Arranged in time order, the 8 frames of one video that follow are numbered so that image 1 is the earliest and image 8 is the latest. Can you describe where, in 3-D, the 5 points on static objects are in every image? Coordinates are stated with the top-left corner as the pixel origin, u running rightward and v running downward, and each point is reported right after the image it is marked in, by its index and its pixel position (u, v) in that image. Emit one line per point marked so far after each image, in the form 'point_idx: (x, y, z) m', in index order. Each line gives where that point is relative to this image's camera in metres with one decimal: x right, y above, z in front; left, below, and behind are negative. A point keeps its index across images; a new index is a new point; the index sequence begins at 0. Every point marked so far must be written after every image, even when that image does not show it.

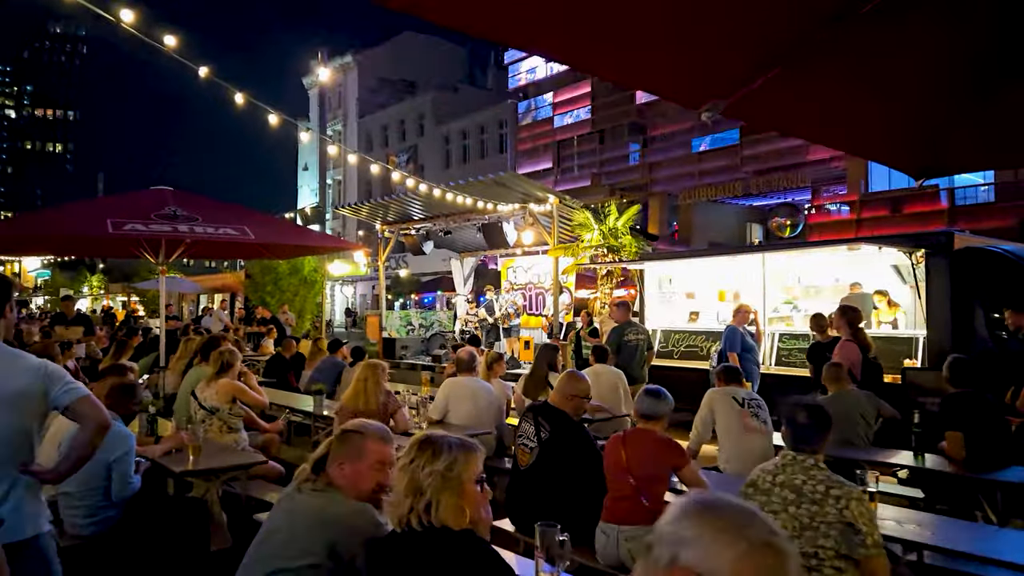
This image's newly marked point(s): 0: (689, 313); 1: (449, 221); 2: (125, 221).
0: (+3.1, -0.4, +11.9) m
1: (-1.5, +1.6, +16.9) m
2: (-4.6, +0.8, +8.4) m
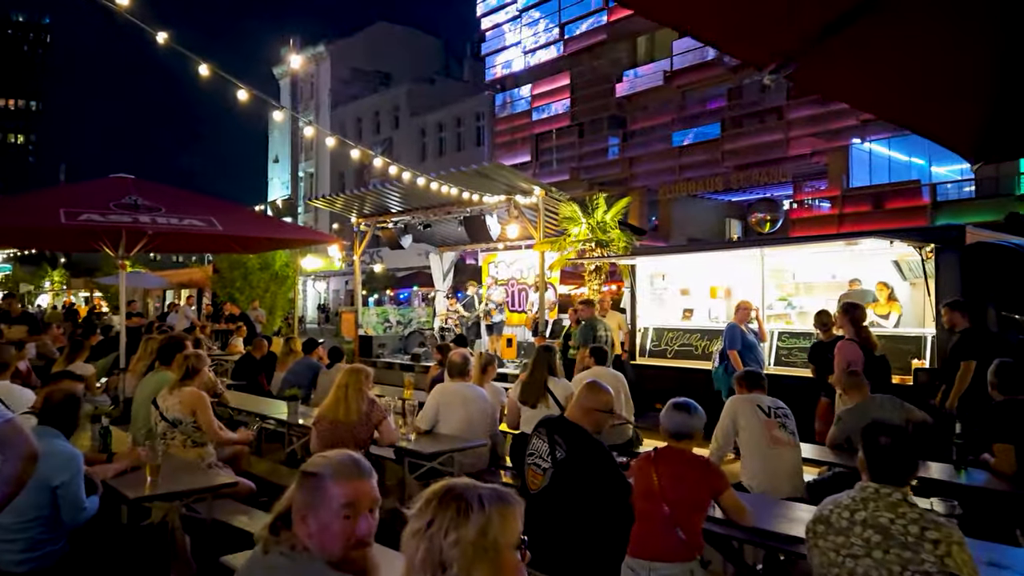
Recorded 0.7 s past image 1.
0: (+2.8, -0.4, +11.5) m
1: (-1.9, +1.7, +16.3) m
2: (-4.7, +0.8, +7.7) m
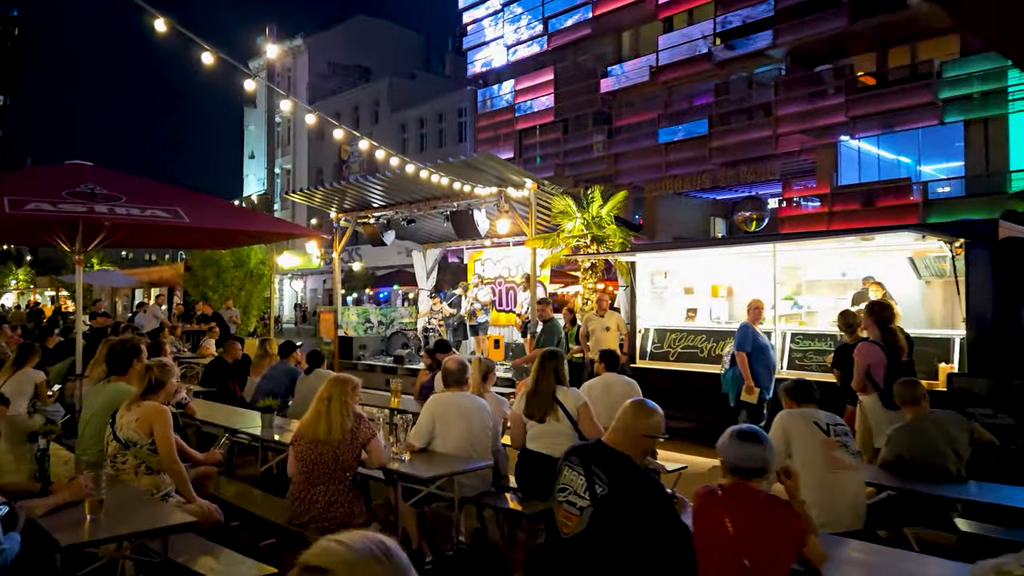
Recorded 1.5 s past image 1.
0: (+2.7, -0.4, +10.9) m
1: (-2.2, +1.7, +15.5) m
2: (-4.7, +0.9, +6.8) m
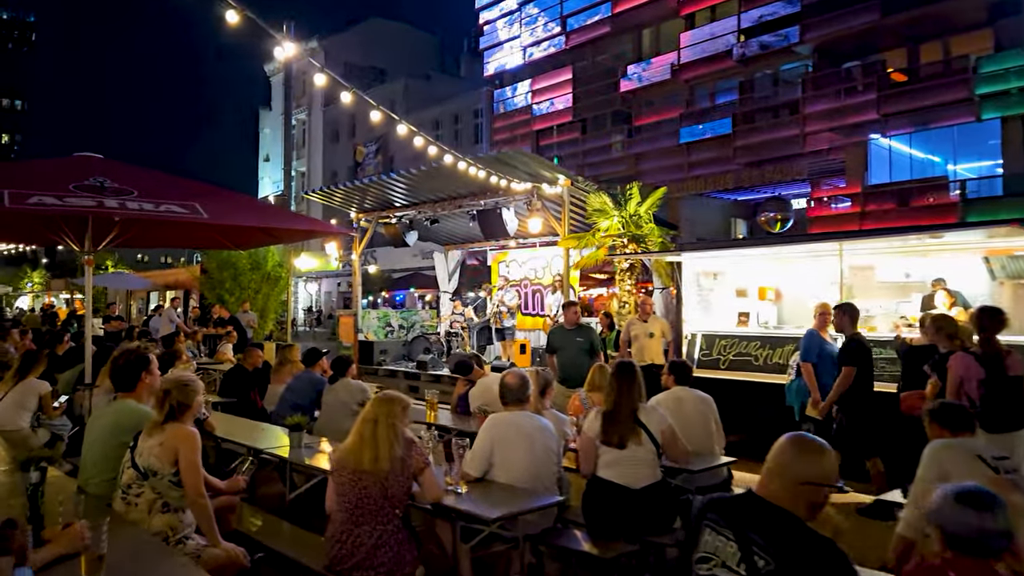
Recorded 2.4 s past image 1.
0: (+3.2, -0.4, +10.2) m
1: (-1.6, +1.7, +14.9) m
2: (-4.2, +0.8, +6.2) m
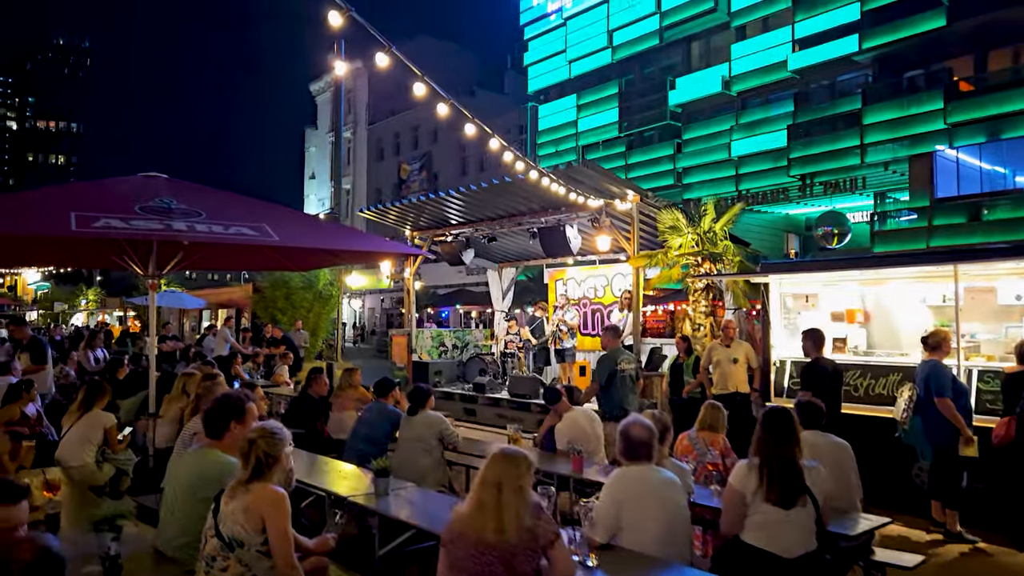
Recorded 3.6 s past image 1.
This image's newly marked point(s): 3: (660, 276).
0: (+4.2, -0.7, +9.4) m
1: (-0.3, +1.3, +14.4) m
2: (-3.4, +0.6, +5.9) m
3: (+2.4, +0.2, +11.4) m
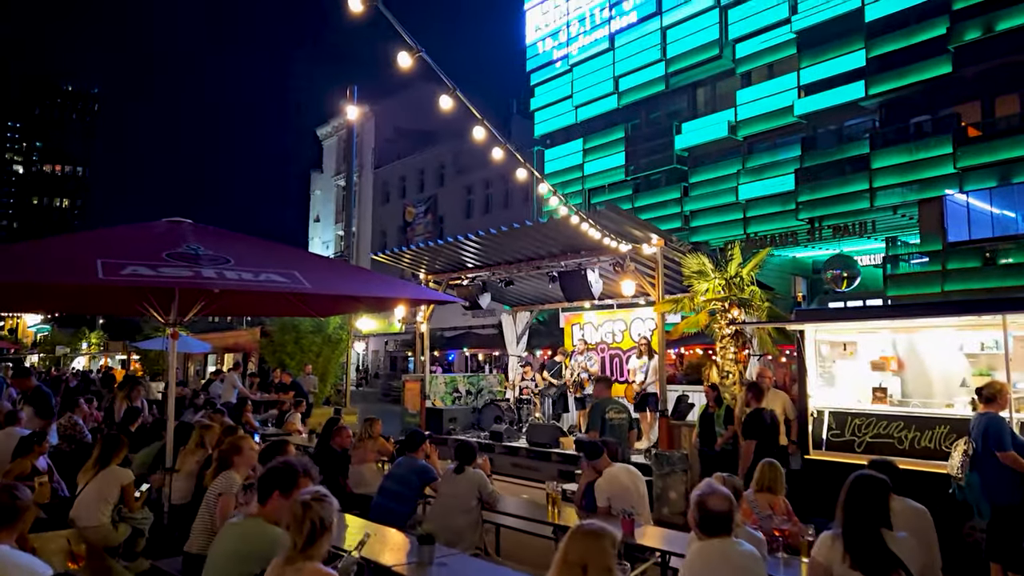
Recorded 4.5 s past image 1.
0: (+4.5, -1.3, +9.1) m
1: (0.0, +0.4, +14.2) m
2: (-3.1, +0.2, +5.7) m
3: (+2.7, -0.5, +11.1) m
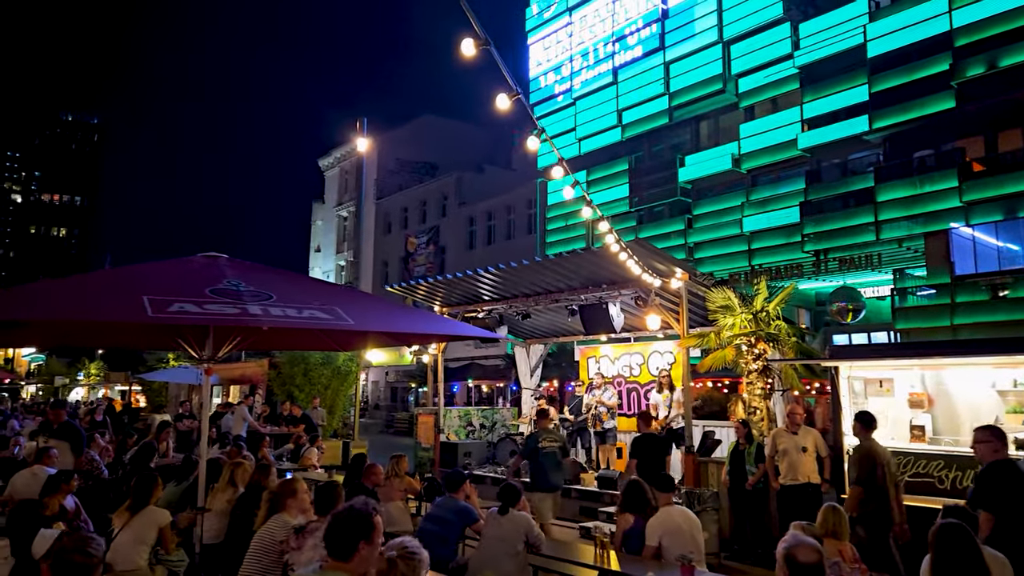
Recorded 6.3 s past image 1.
0: (+4.9, -1.8, +9.0) m
1: (+0.4, -0.3, +14.2) m
2: (-2.7, -0.1, +5.6) m
3: (+3.1, -1.1, +11.0) m
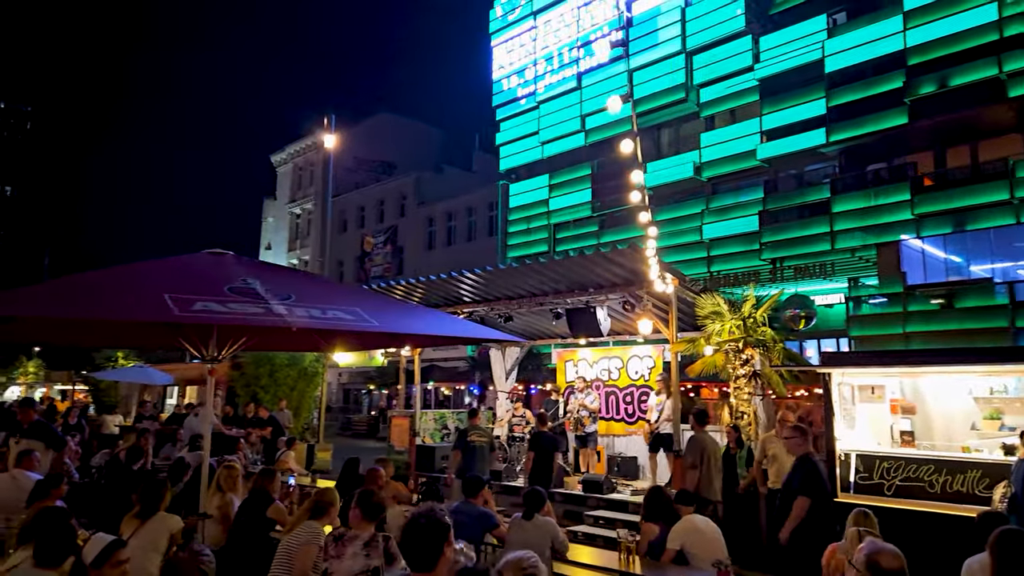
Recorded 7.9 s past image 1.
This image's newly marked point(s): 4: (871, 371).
0: (+4.9, -1.9, +9.3) m
1: (0.0, -0.3, +14.1) m
2: (-2.4, -0.1, +5.4) m
3: (+2.9, -1.2, +11.2) m
4: (+4.7, -1.1, +9.3) m
